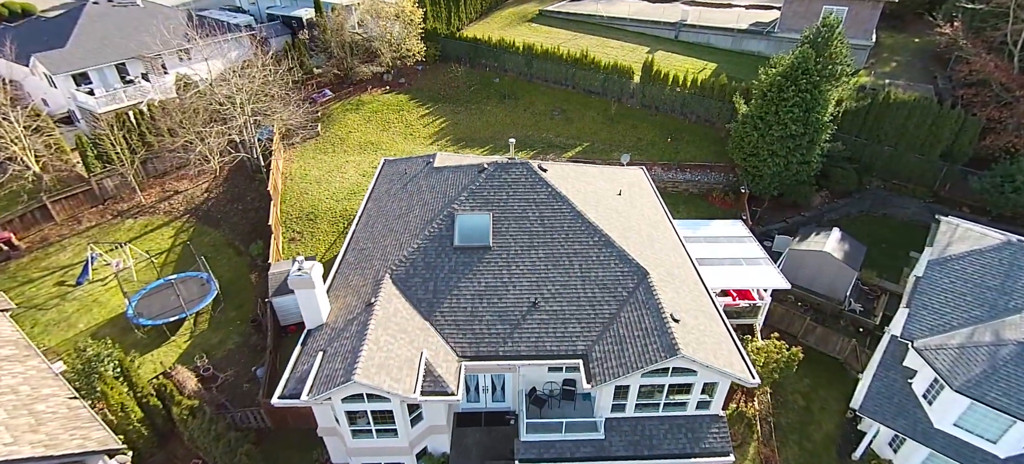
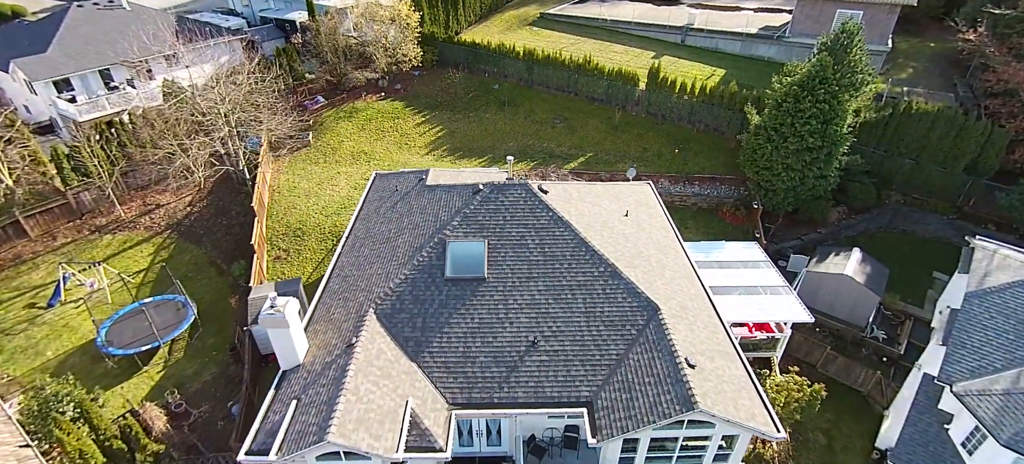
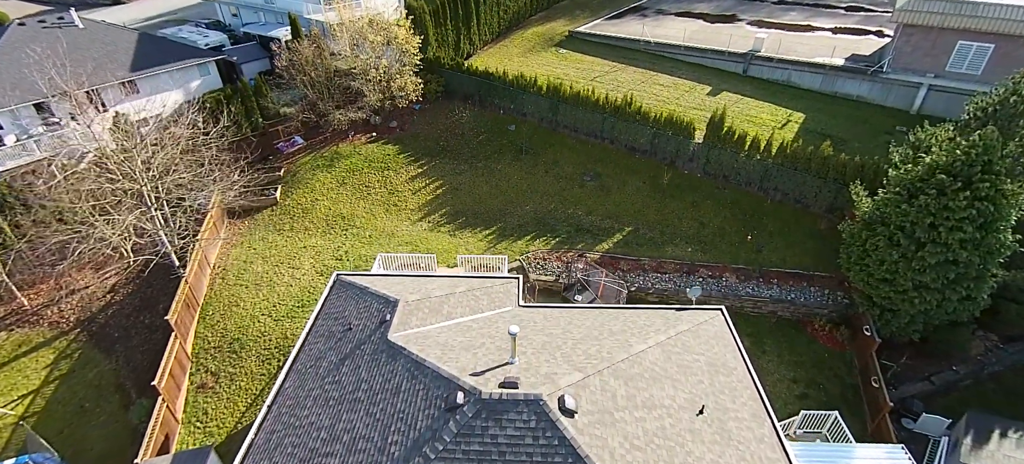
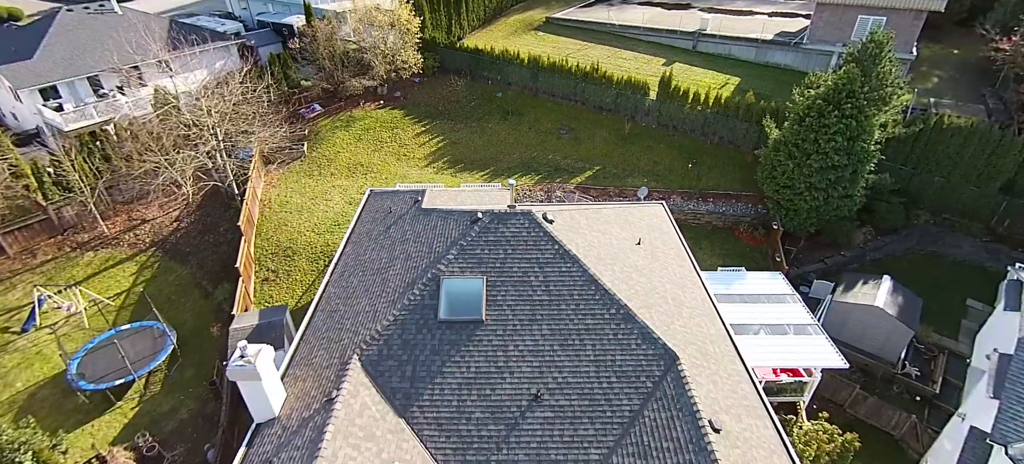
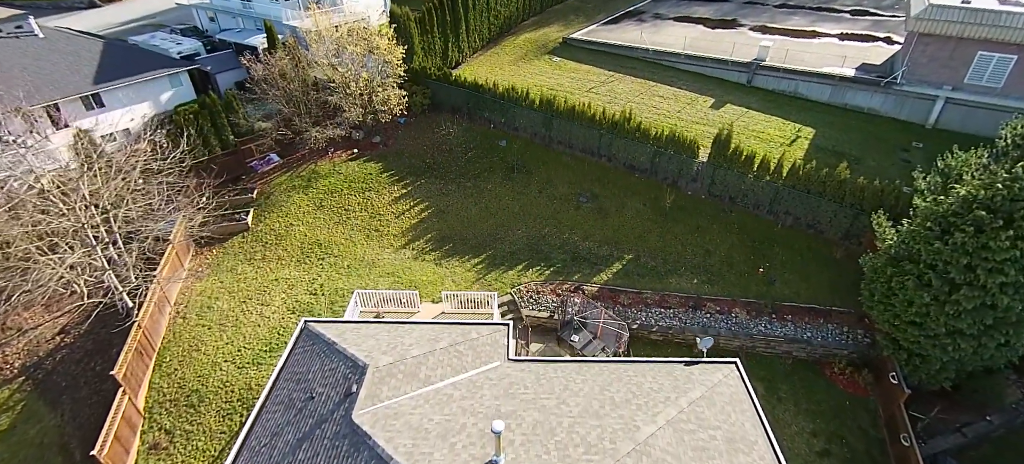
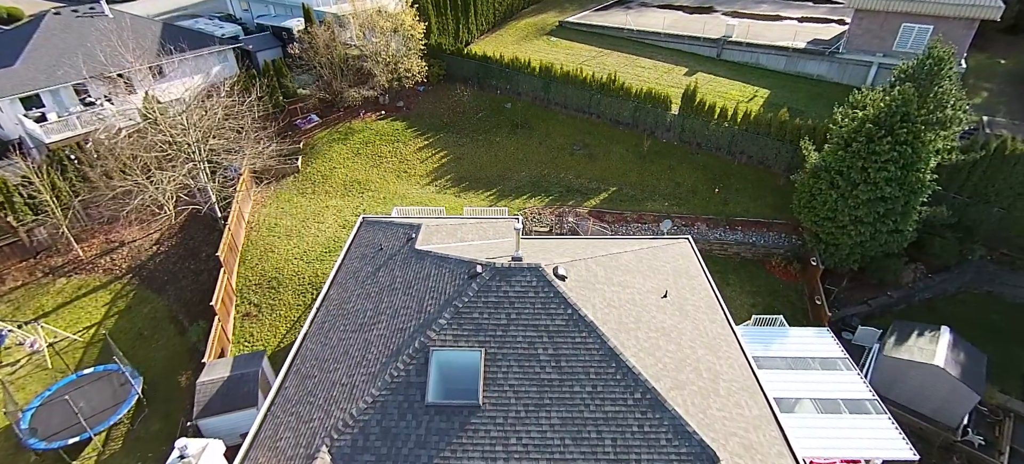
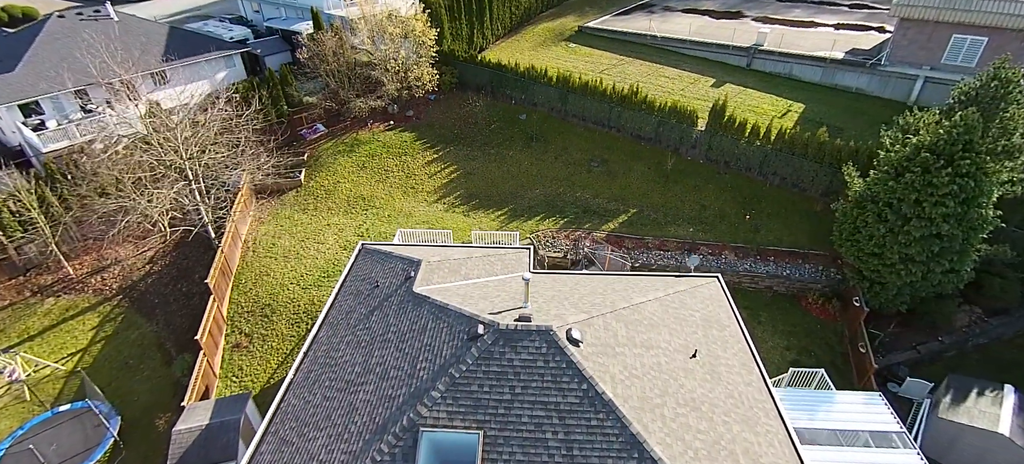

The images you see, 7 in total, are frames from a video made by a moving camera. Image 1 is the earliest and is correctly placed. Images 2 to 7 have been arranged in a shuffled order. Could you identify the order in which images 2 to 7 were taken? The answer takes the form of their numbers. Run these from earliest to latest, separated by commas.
2, 4, 6, 7, 3, 5
